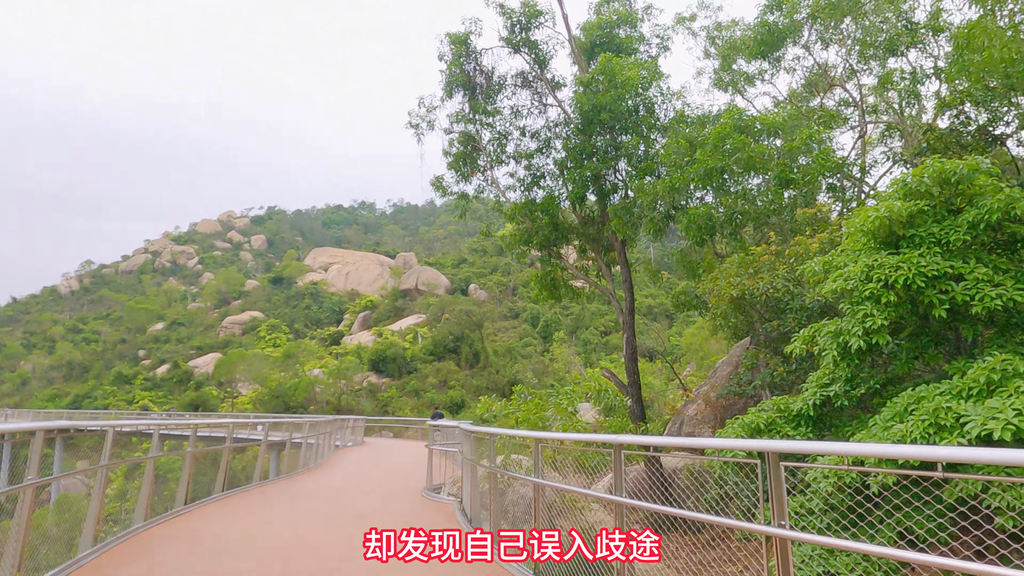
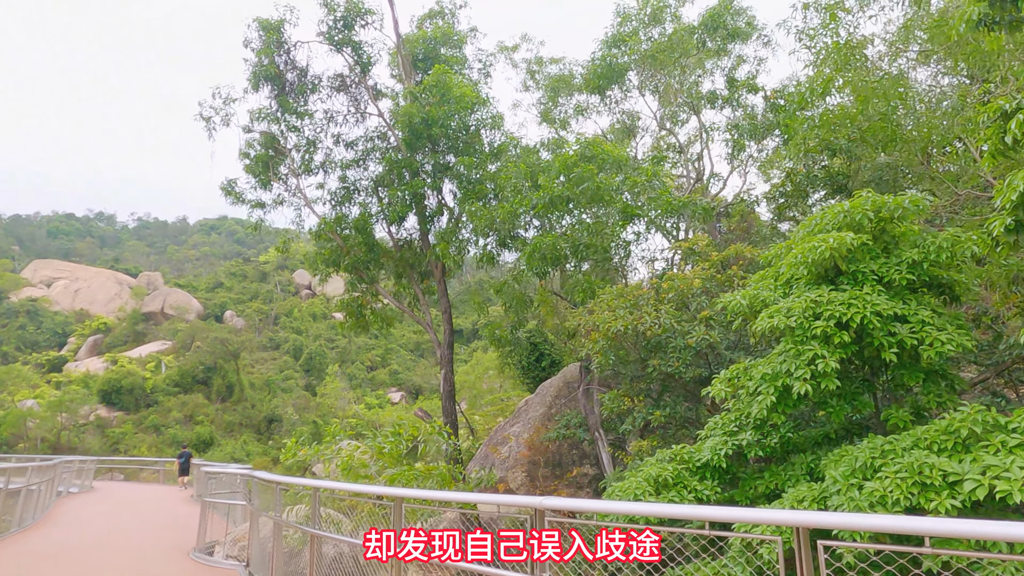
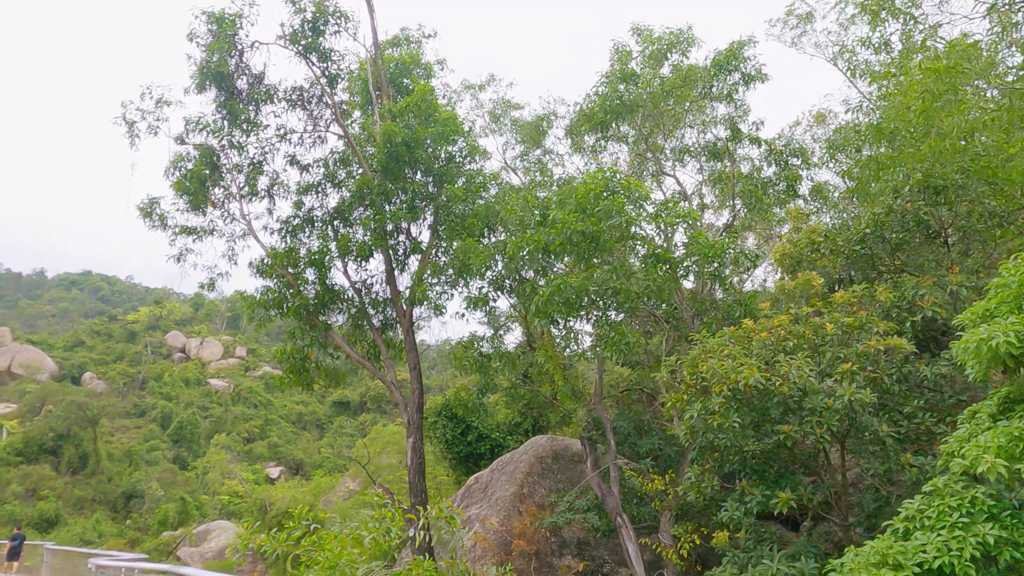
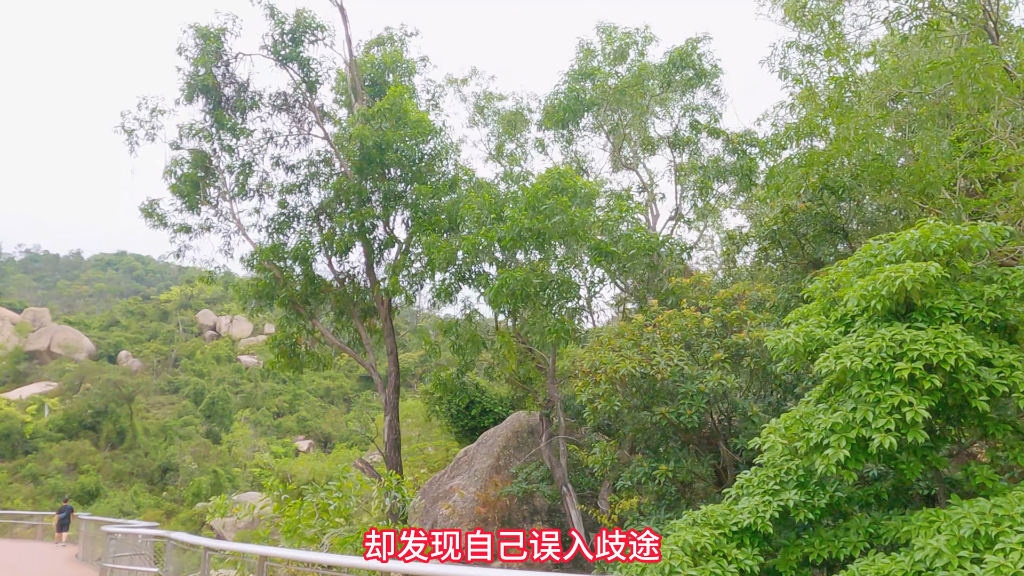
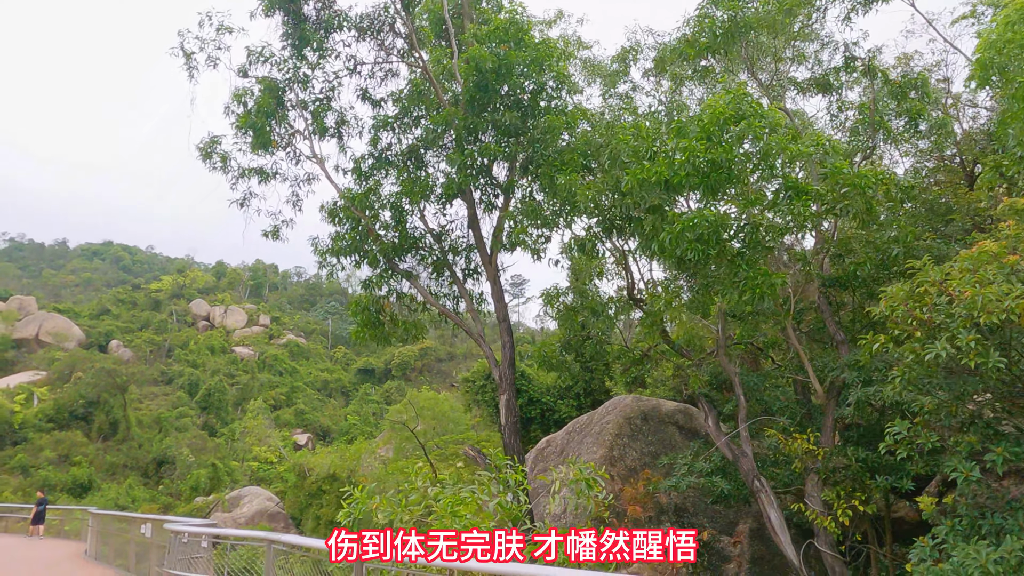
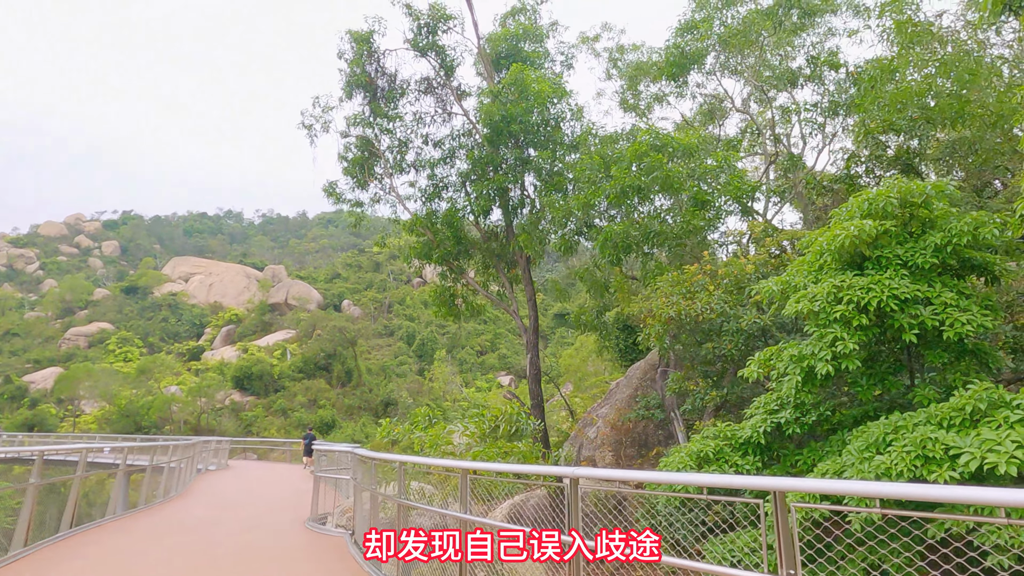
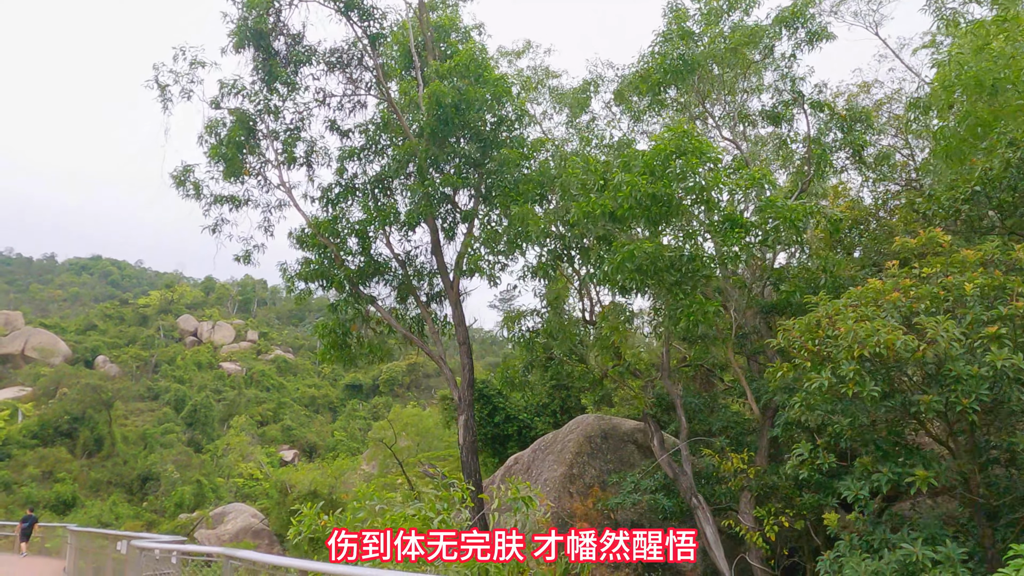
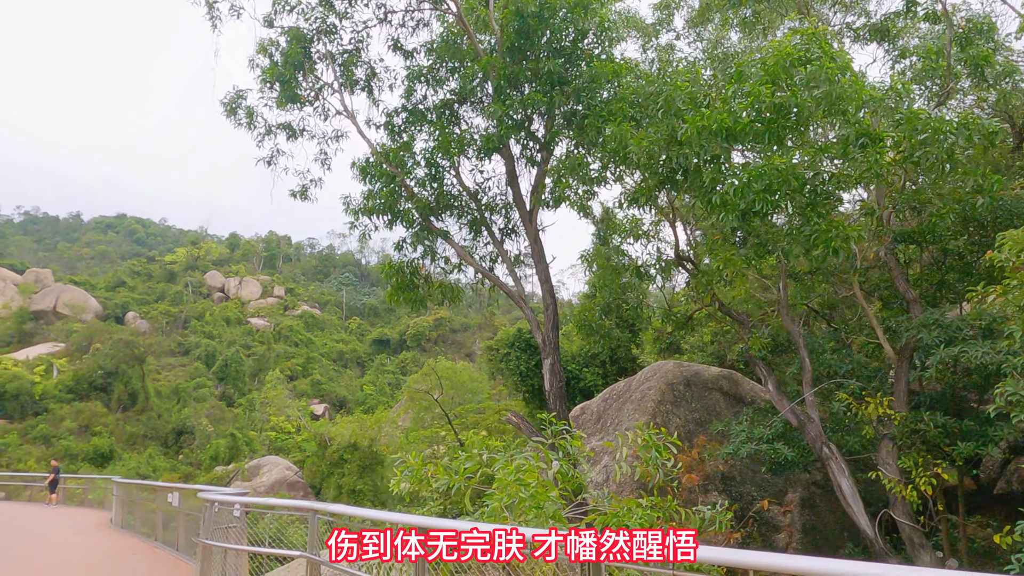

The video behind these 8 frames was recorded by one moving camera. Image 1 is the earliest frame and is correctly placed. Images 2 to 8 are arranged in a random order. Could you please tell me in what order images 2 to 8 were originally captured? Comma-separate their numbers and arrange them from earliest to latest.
6, 2, 4, 3, 7, 5, 8
